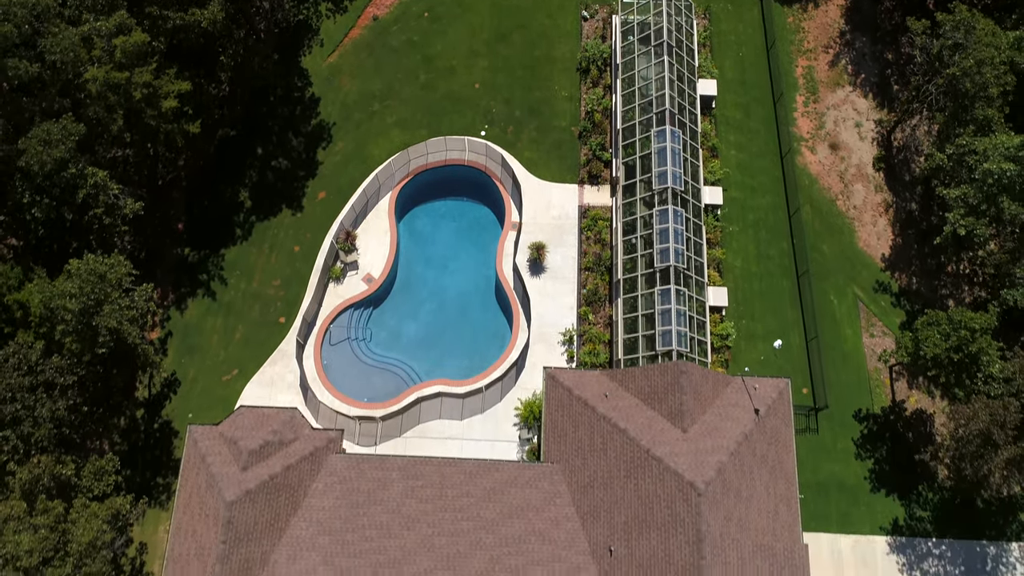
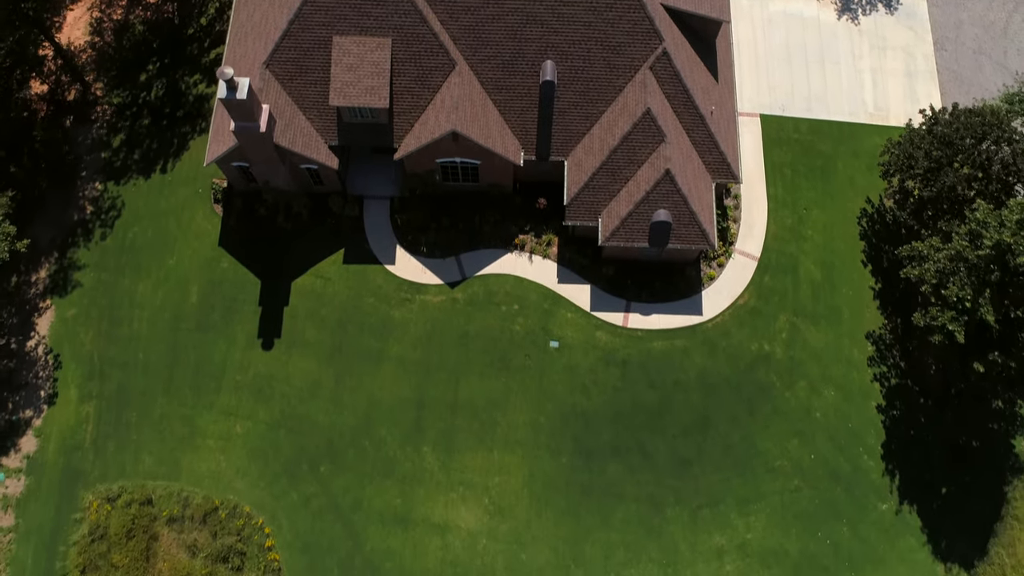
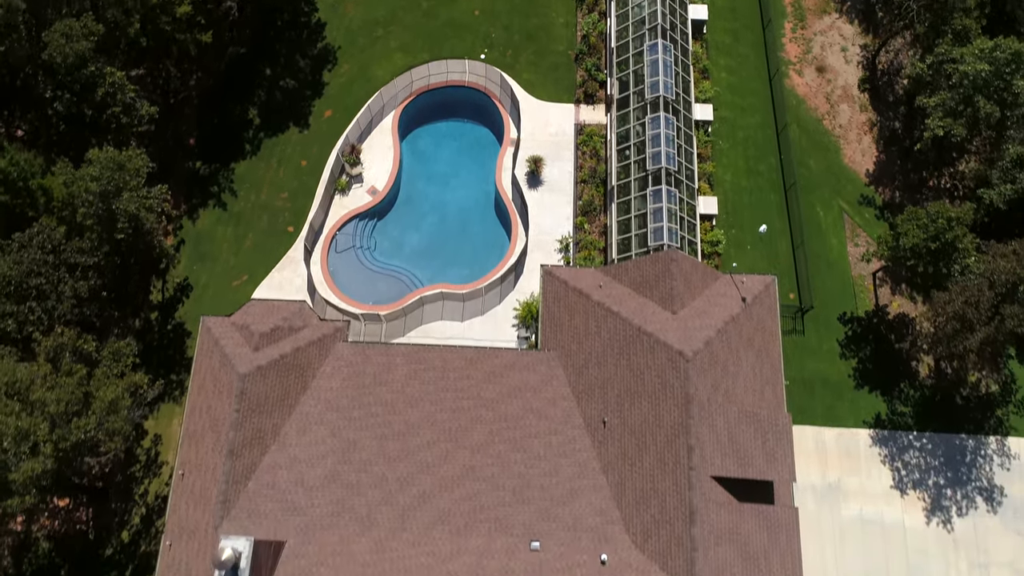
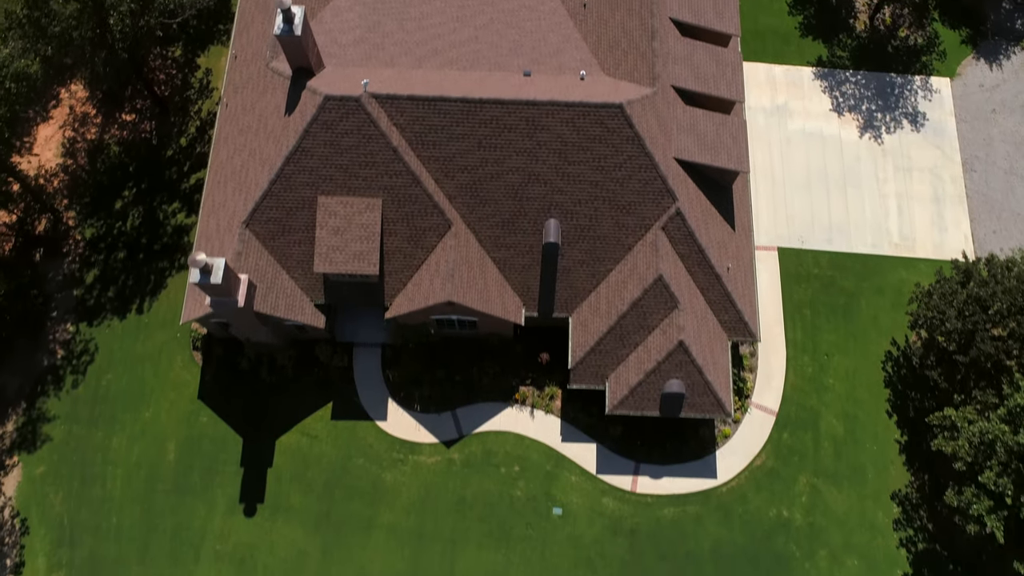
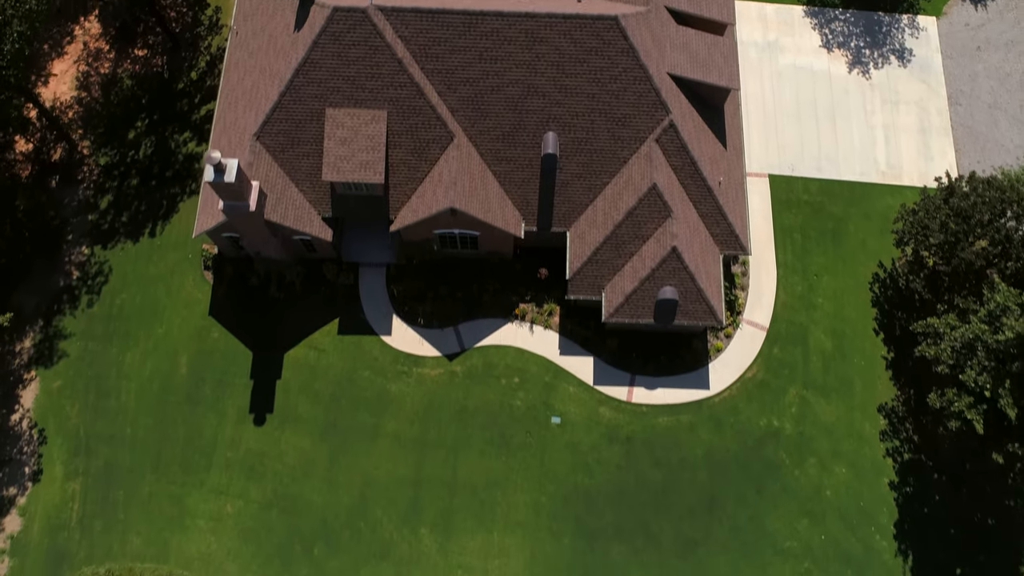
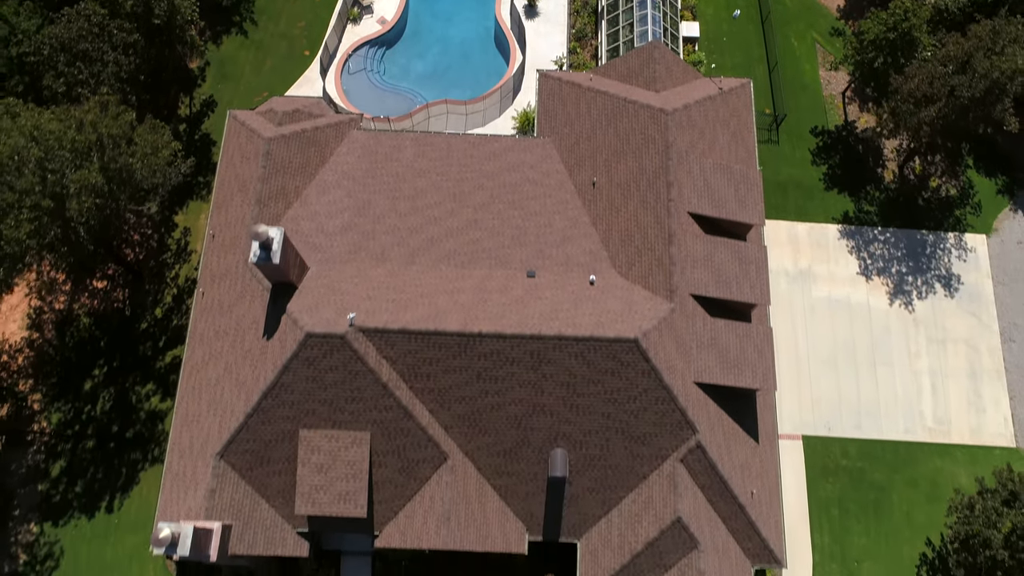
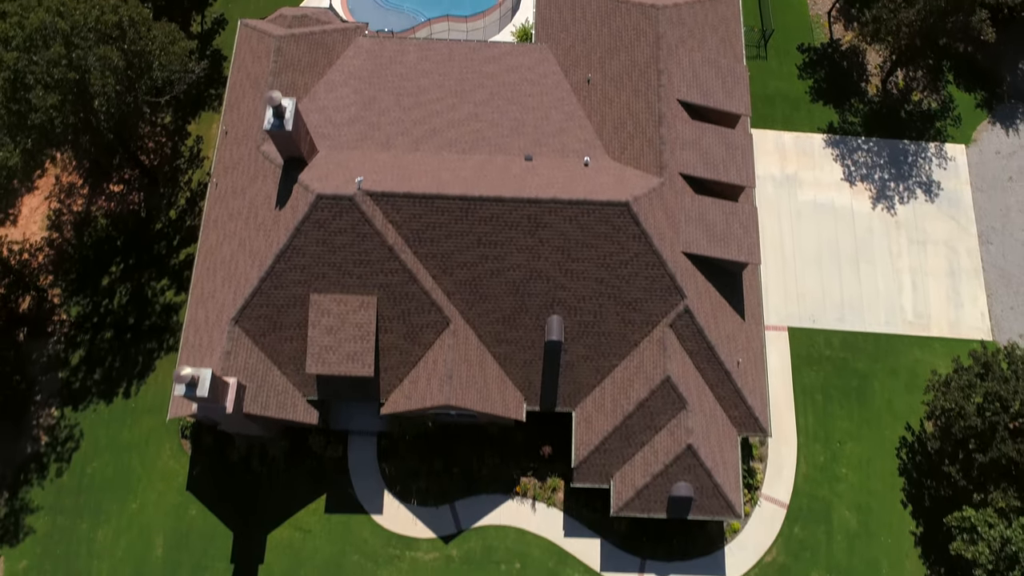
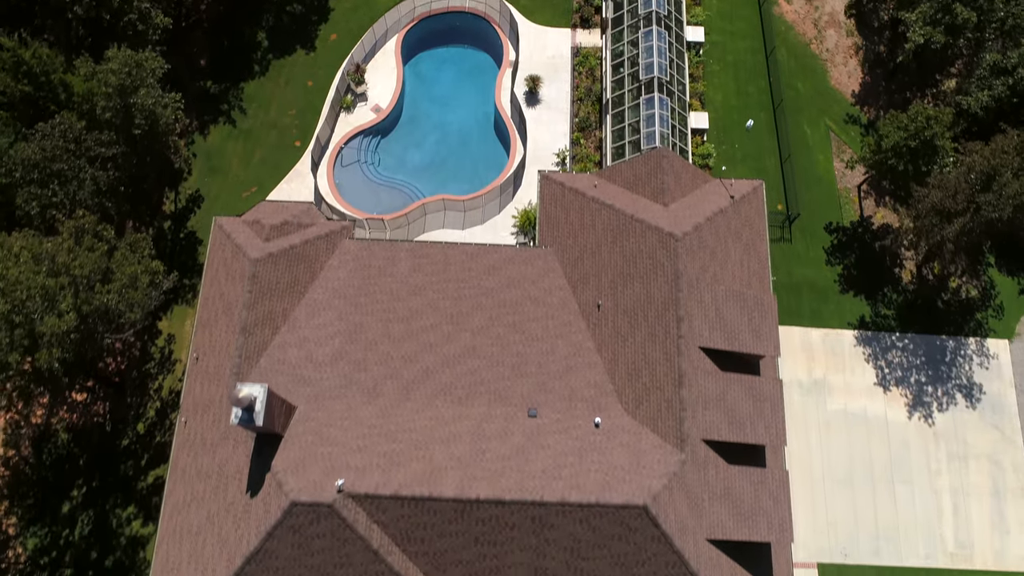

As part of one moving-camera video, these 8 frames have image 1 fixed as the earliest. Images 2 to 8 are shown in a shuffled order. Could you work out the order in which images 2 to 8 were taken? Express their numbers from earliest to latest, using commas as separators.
3, 8, 6, 7, 4, 5, 2
